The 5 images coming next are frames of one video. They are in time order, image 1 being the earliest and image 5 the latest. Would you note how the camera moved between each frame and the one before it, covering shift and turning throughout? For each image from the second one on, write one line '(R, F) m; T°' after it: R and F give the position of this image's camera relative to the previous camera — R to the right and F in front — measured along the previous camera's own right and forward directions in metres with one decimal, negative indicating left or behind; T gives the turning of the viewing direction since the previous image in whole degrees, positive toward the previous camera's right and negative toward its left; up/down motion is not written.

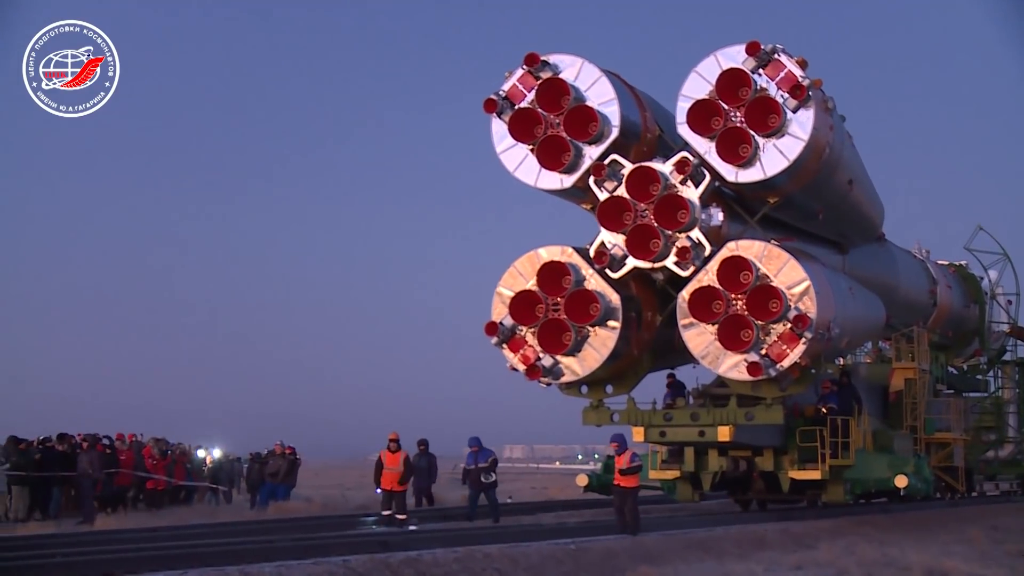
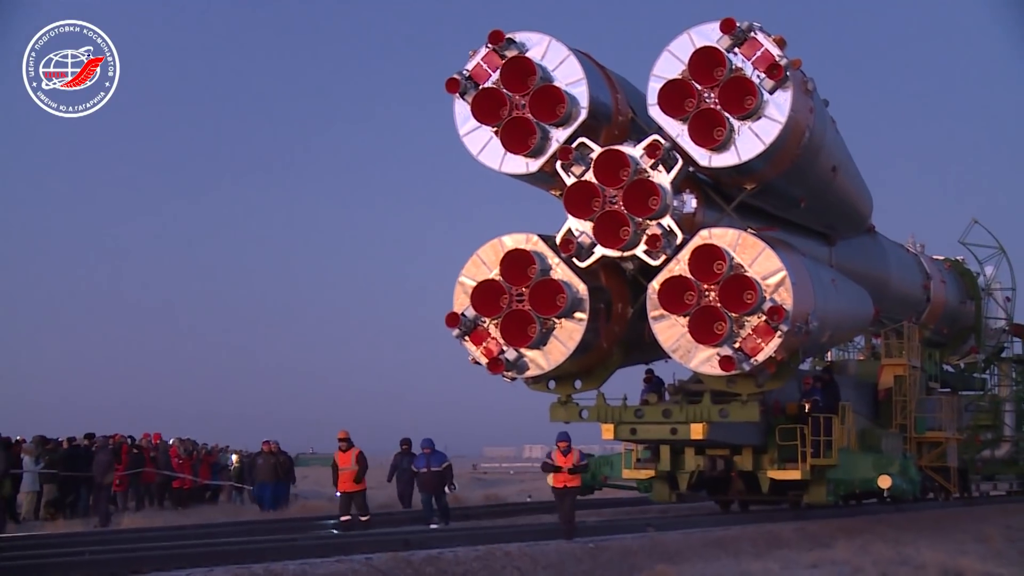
(-0.5, +0.4) m; +5°
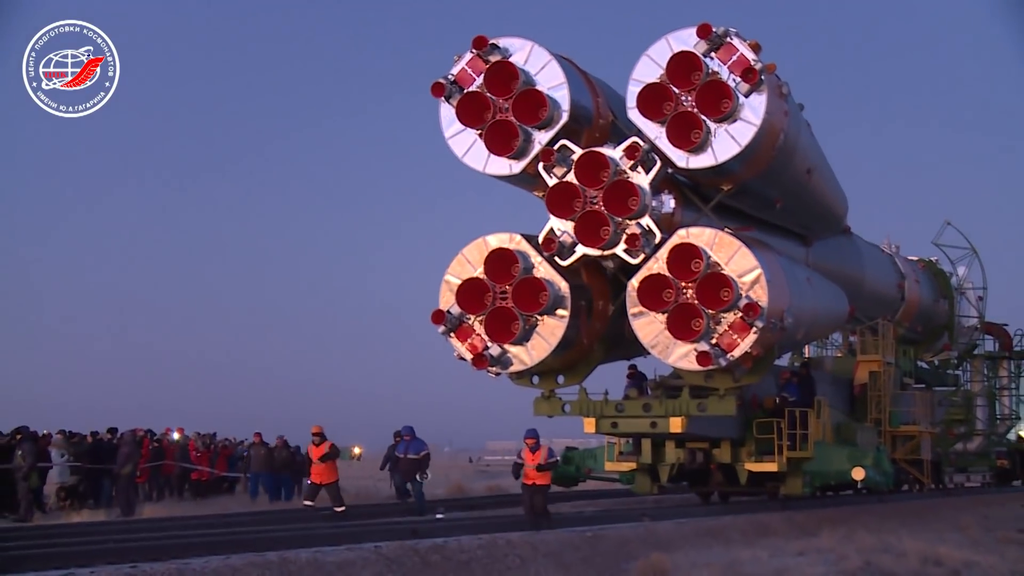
(-0.3, -0.1) m; +3°
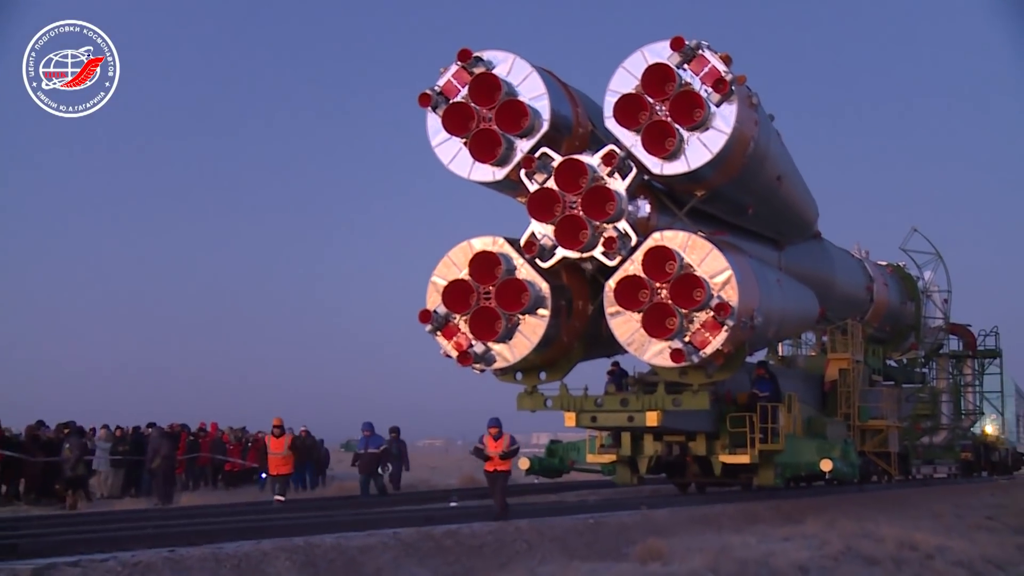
(-0.4, -0.3) m; +4°
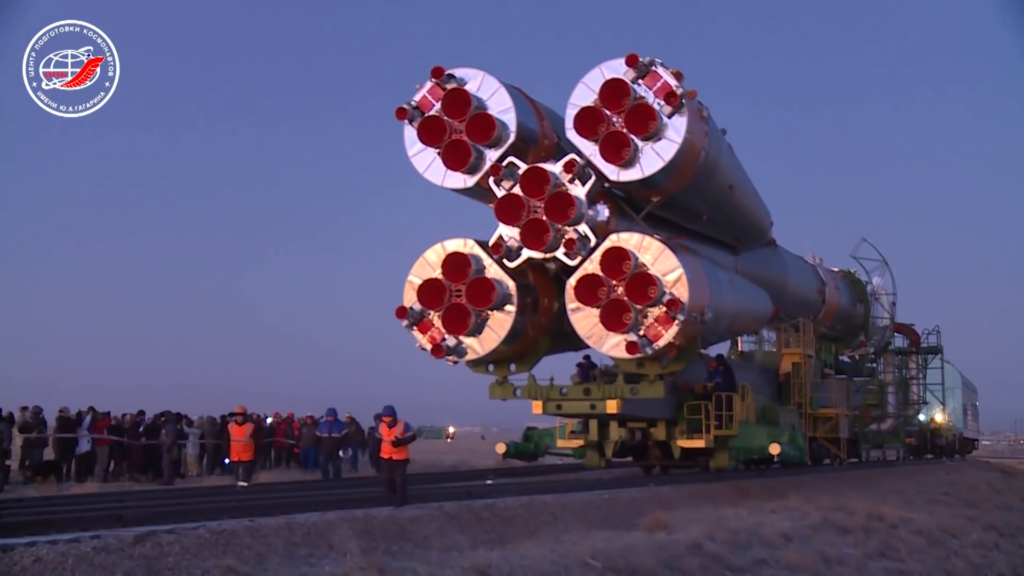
(-1.0, -0.4) m; +8°
